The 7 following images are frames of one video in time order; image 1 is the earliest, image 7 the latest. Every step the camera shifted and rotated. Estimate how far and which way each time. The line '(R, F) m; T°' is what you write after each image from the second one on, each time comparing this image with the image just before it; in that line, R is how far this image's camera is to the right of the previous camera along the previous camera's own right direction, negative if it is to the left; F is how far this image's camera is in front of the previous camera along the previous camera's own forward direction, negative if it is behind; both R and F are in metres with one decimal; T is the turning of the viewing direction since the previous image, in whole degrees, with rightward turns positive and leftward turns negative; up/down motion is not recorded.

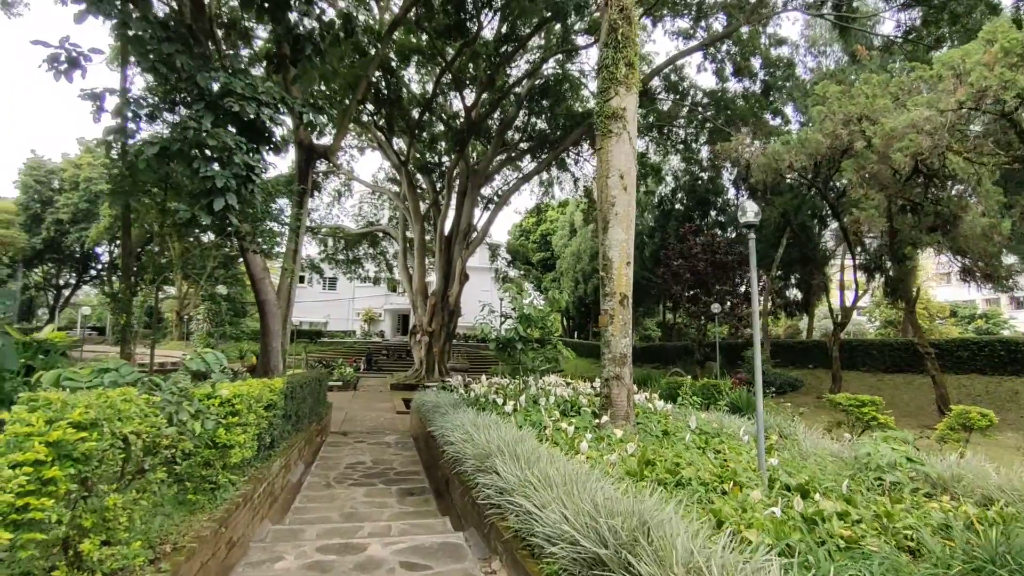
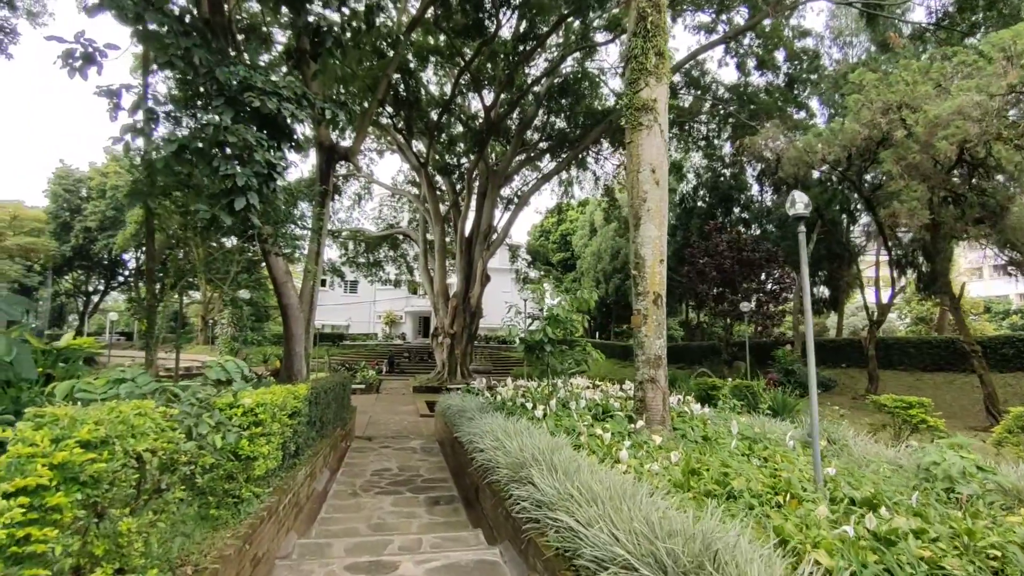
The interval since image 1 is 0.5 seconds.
(-0.1, +0.2) m; -2°
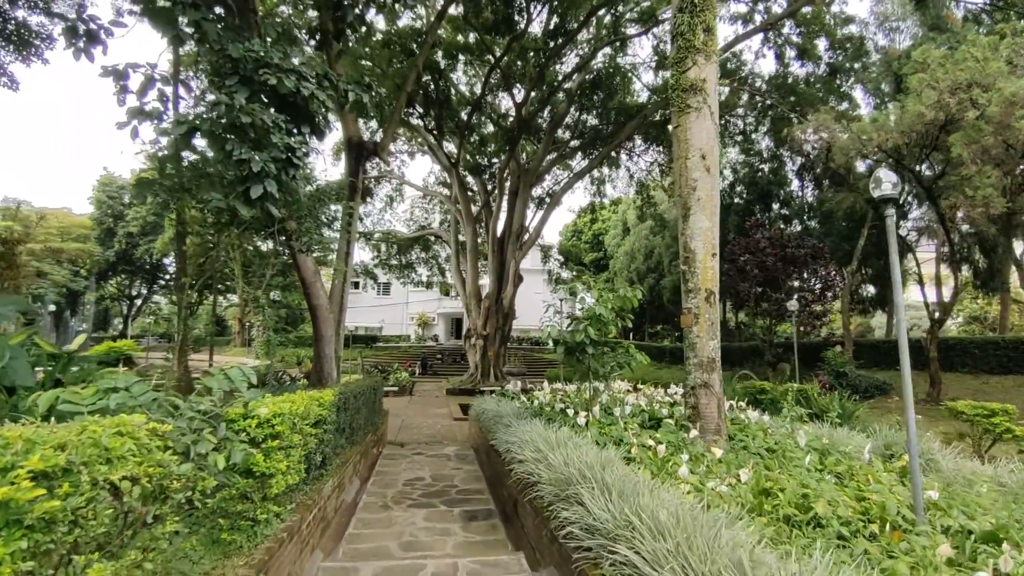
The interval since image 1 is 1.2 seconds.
(-0.1, +0.3) m; -3°
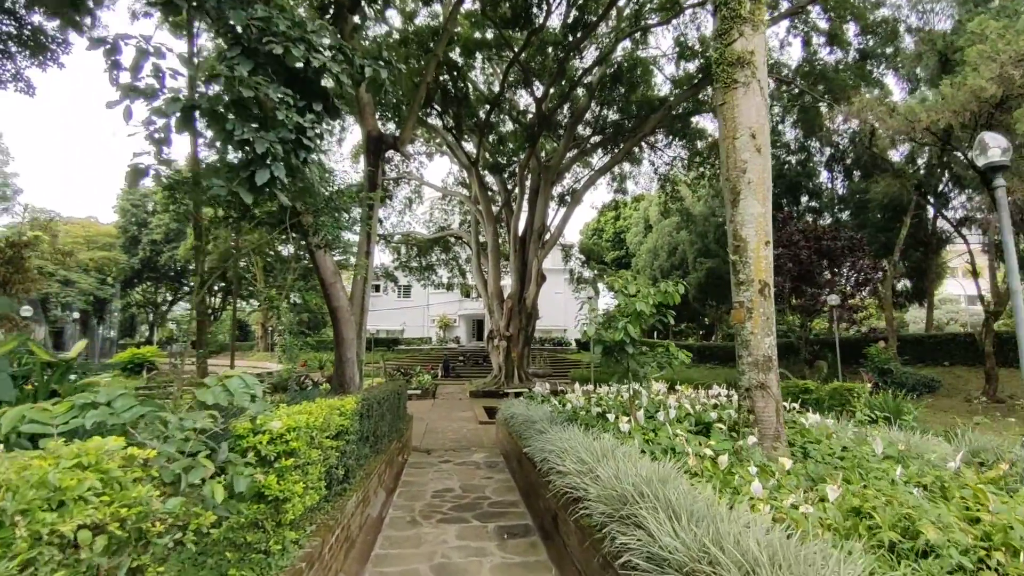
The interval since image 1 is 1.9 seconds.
(-0.1, +0.3) m; -2°
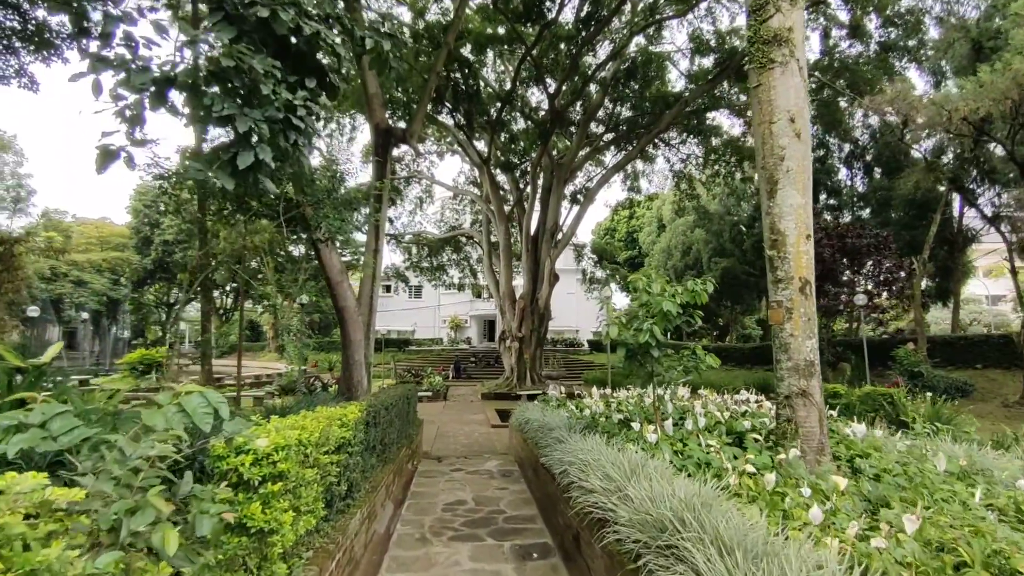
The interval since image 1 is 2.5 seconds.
(0.0, +0.3) m; -1°
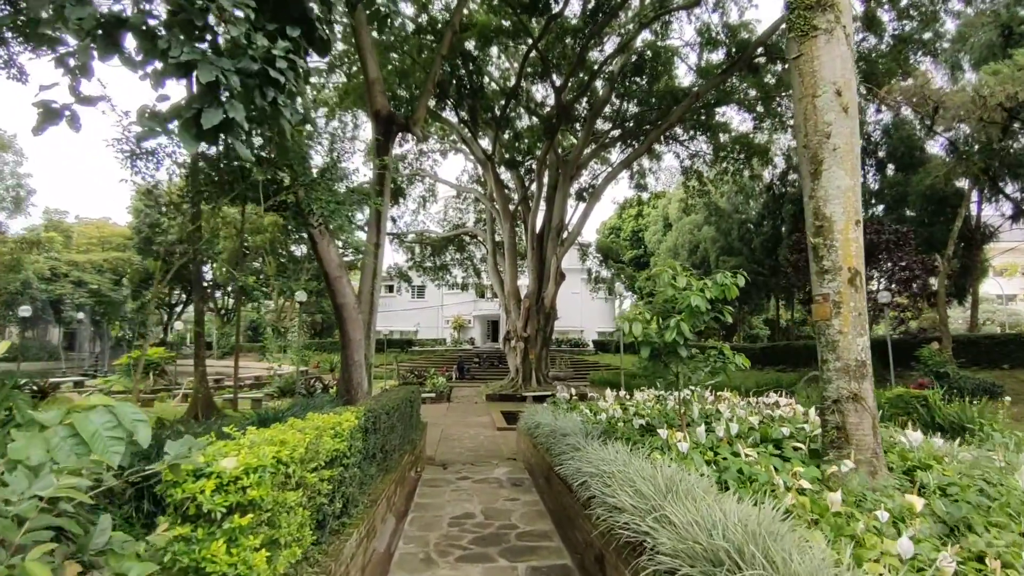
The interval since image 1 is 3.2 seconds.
(-0.1, +0.3) m; 0°
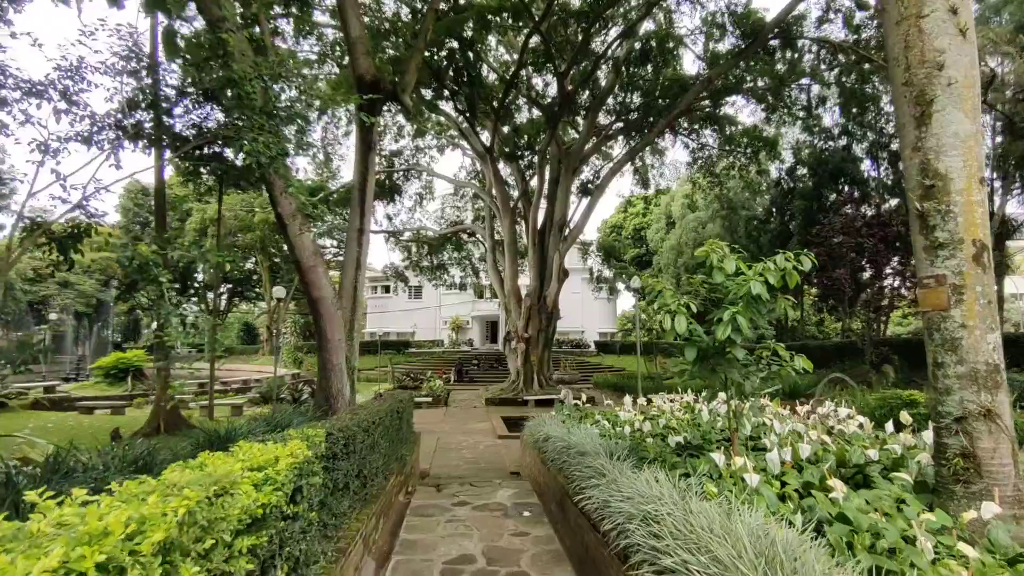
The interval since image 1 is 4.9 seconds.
(-0.1, +0.7) m; 0°
